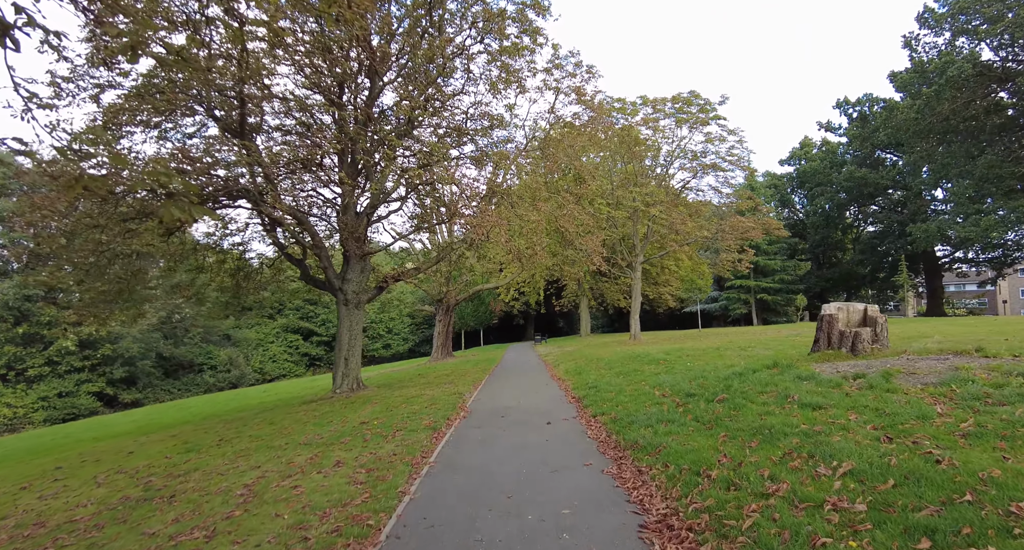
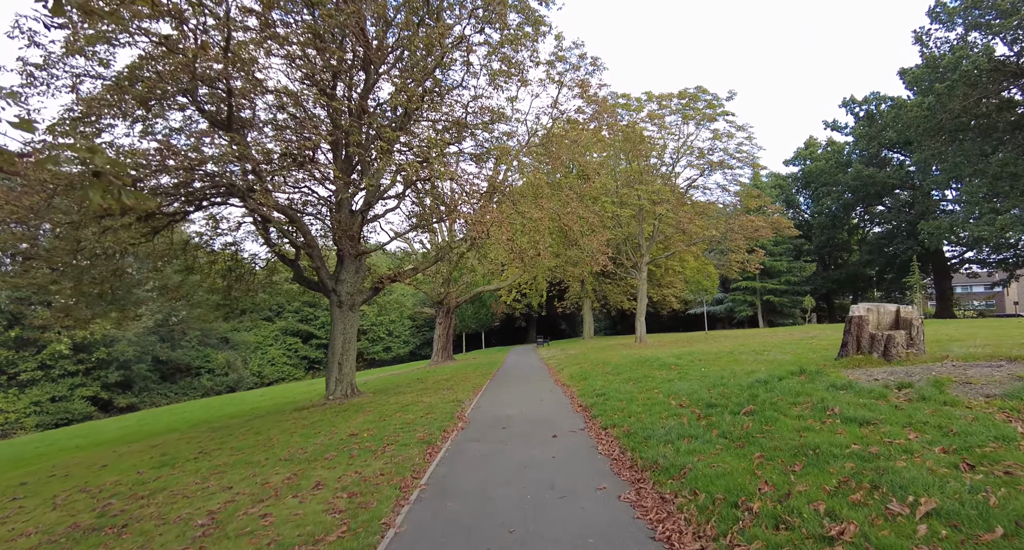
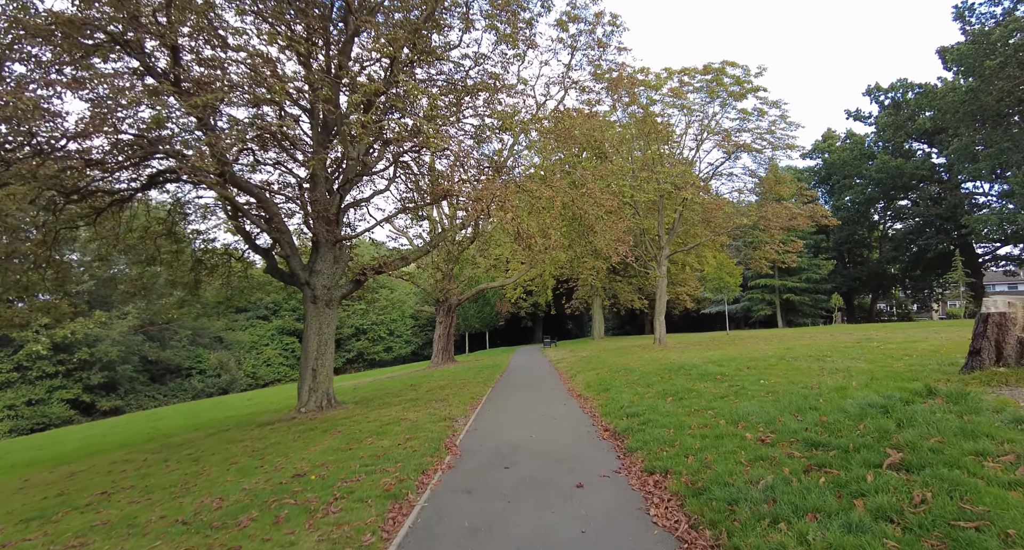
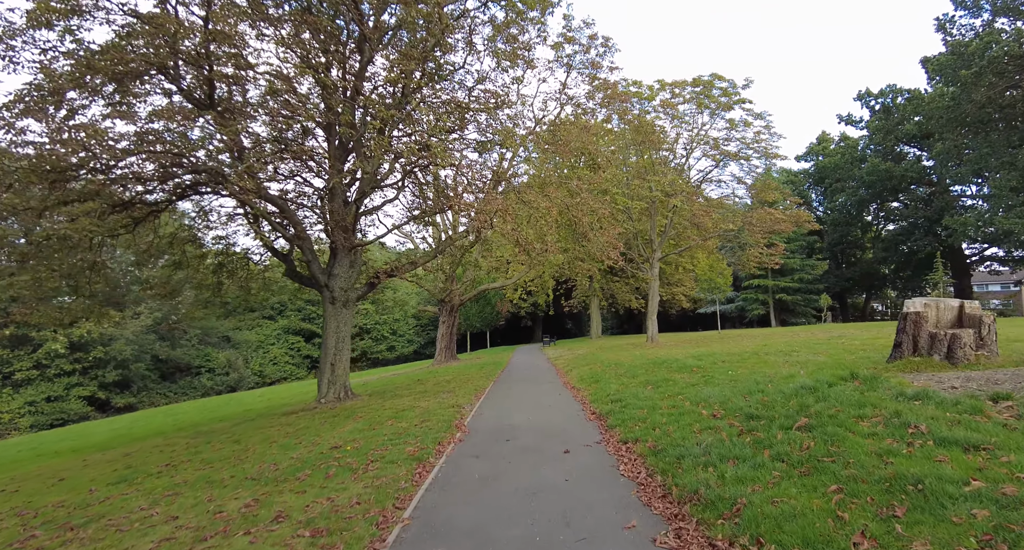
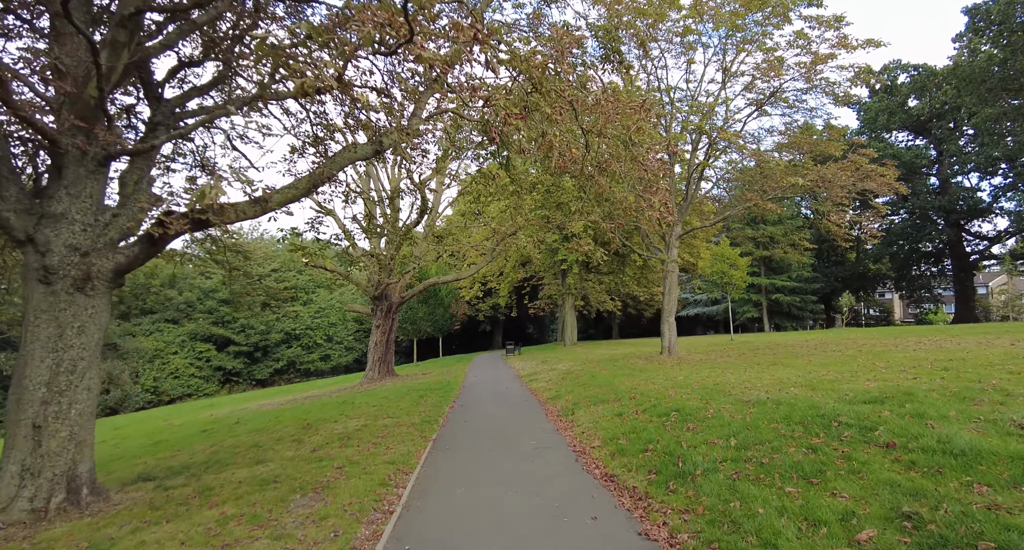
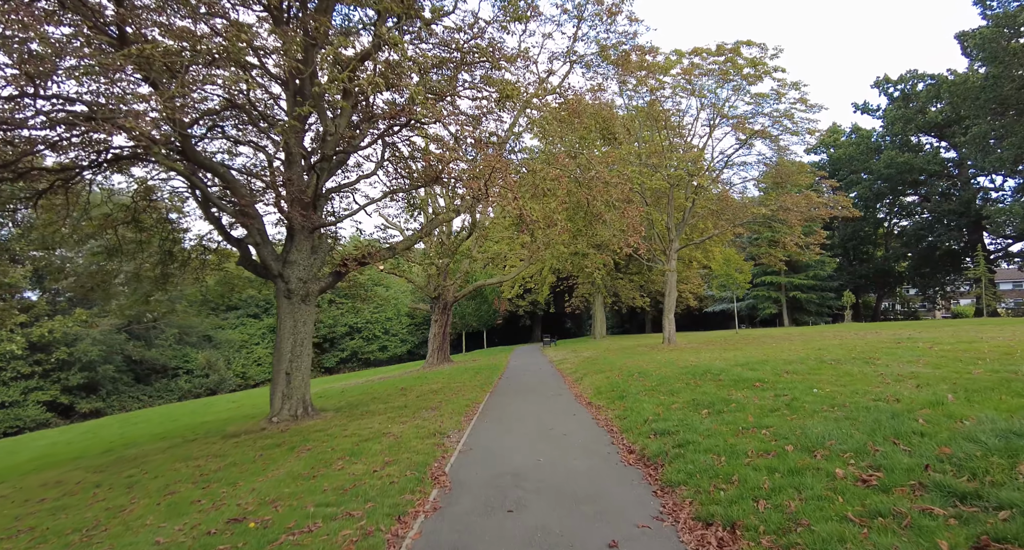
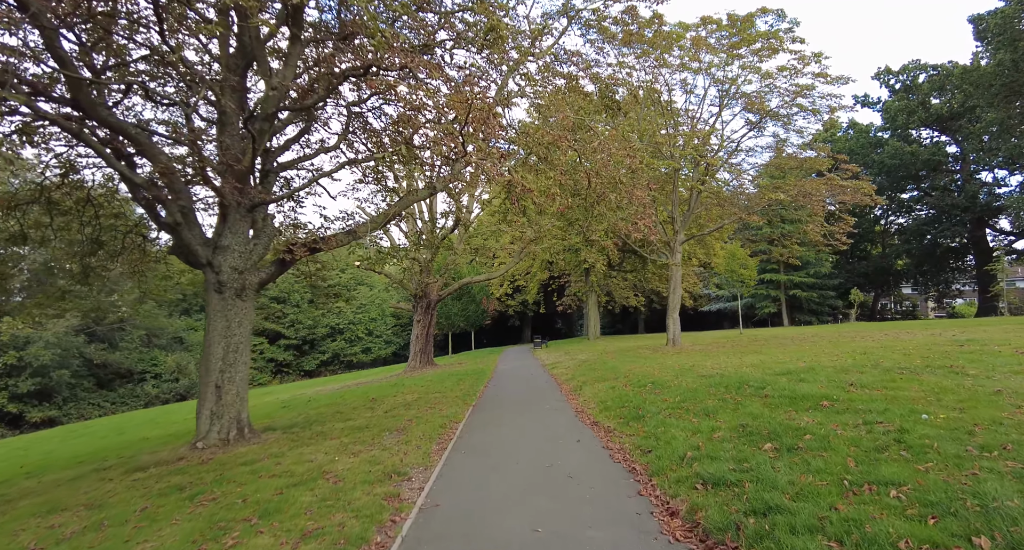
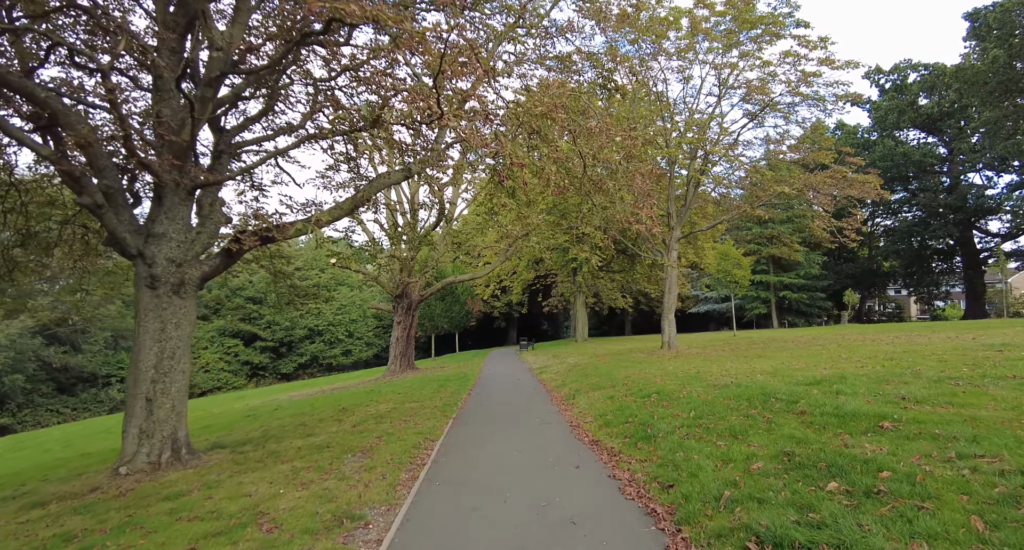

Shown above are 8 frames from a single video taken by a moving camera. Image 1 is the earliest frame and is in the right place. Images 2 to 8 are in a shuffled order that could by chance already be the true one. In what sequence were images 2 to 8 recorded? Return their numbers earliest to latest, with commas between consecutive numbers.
2, 4, 3, 6, 7, 8, 5
